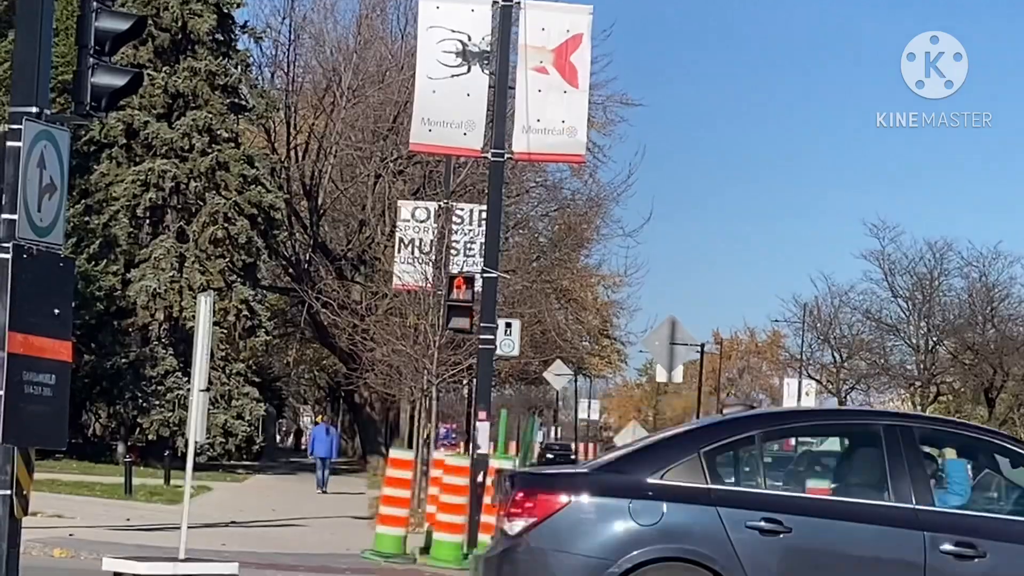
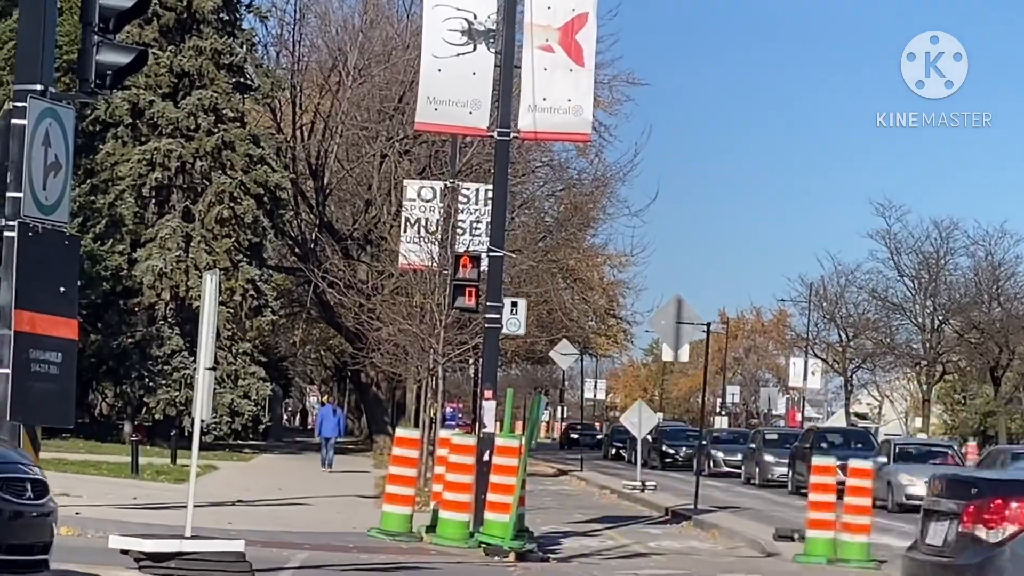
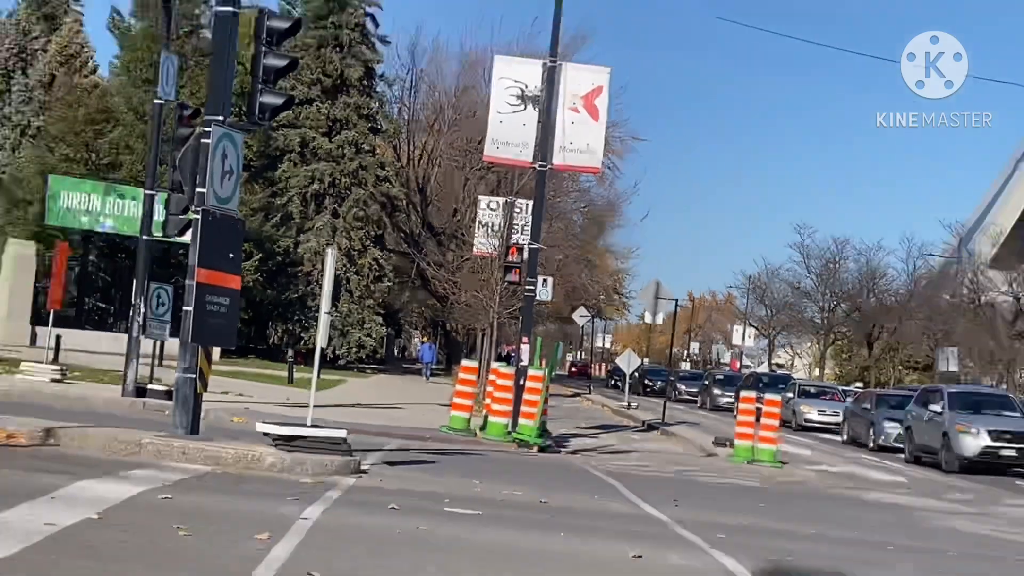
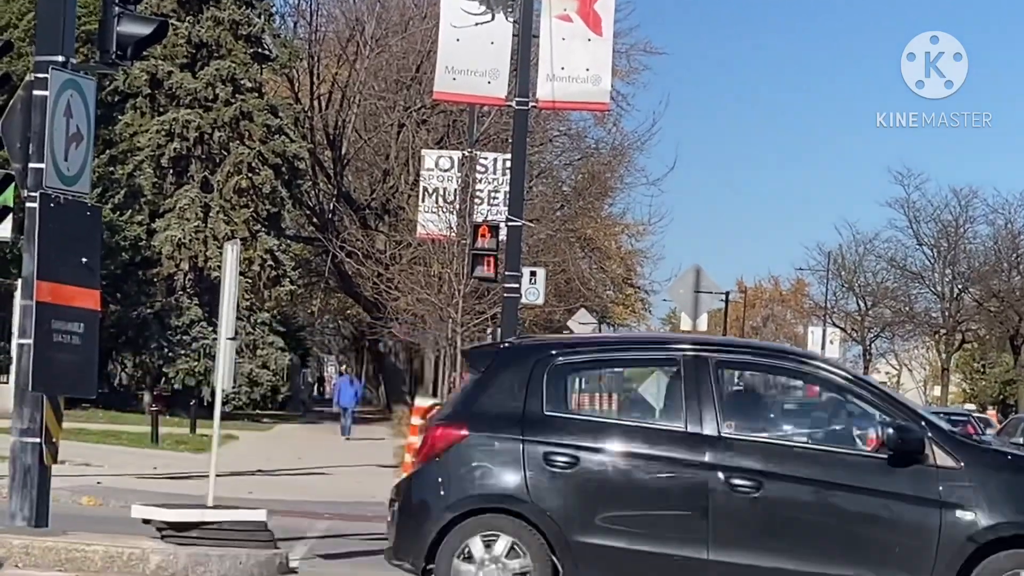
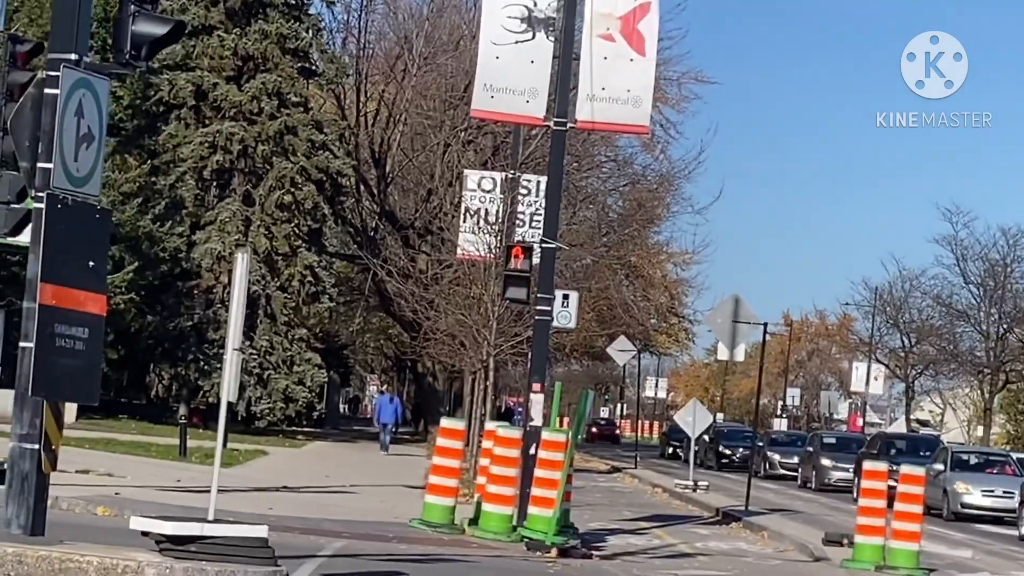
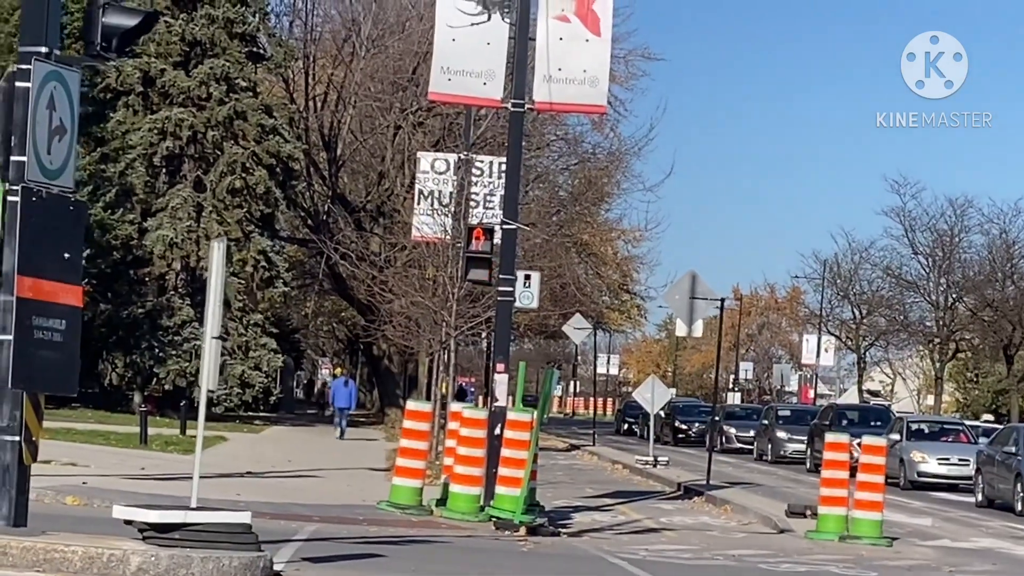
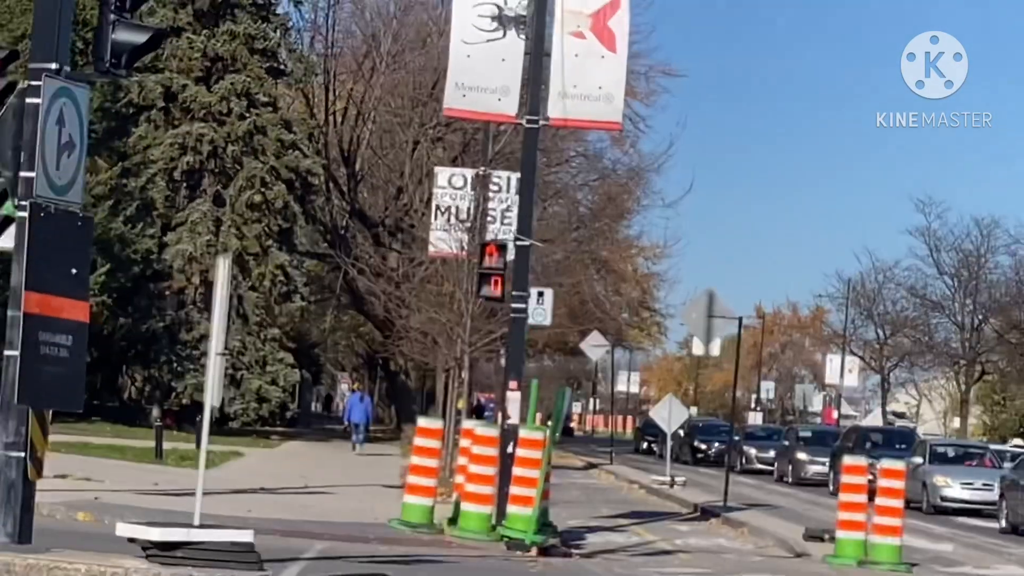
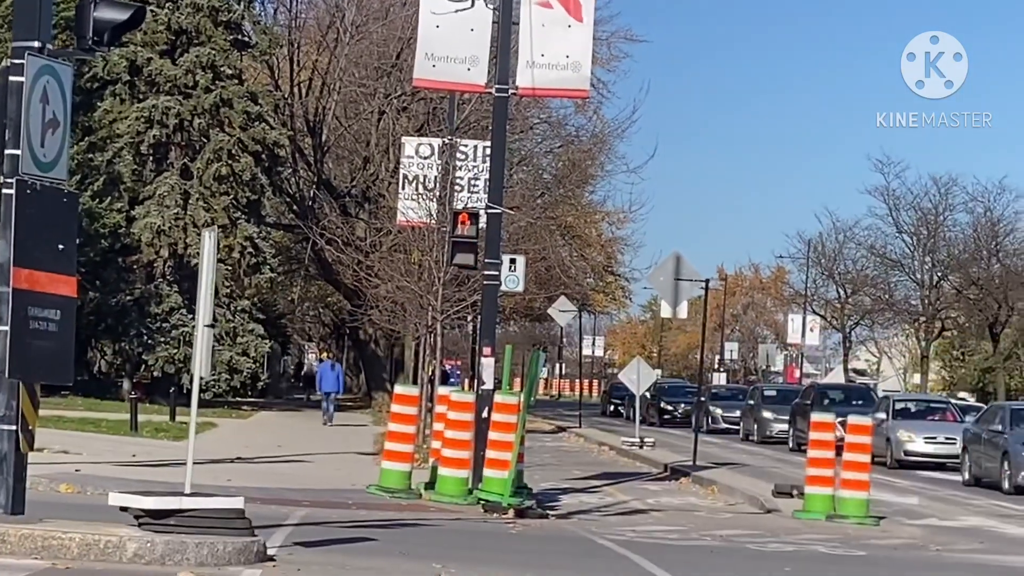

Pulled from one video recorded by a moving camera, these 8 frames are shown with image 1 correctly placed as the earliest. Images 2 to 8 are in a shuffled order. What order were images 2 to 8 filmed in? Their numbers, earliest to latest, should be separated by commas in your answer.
2, 4, 8, 6, 7, 5, 3
